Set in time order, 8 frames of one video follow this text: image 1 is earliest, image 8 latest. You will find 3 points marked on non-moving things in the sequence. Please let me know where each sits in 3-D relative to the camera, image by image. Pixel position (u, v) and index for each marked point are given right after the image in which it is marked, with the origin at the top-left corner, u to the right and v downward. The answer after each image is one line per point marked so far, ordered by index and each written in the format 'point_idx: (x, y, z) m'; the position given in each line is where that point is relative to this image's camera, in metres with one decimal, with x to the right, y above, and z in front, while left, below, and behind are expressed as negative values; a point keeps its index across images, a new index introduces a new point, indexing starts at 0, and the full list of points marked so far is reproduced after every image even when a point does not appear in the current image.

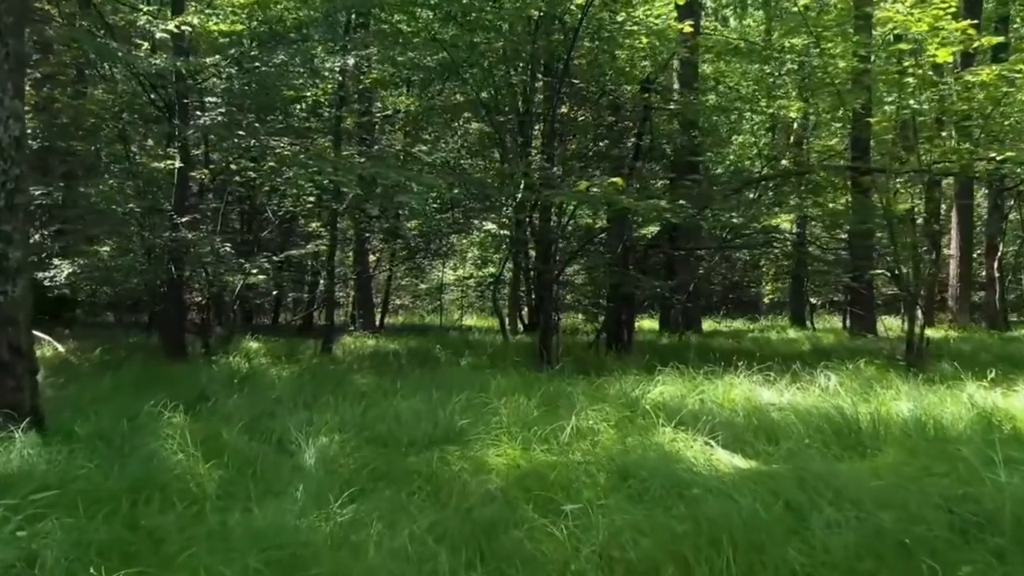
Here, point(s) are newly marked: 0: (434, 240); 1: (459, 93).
0: (-0.9, +0.6, +10.5) m
1: (-0.6, +2.1, +9.4) m
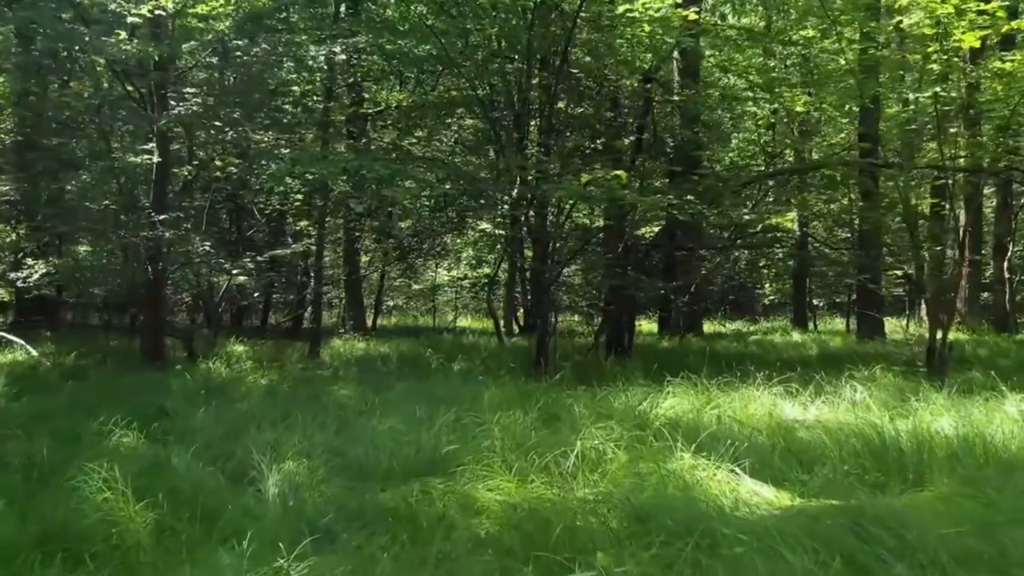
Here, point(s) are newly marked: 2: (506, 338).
0: (-1.0, +0.6, +10.1) m
1: (-0.6, +2.1, +9.0) m
2: (-0.1, -0.7, +12.3) m
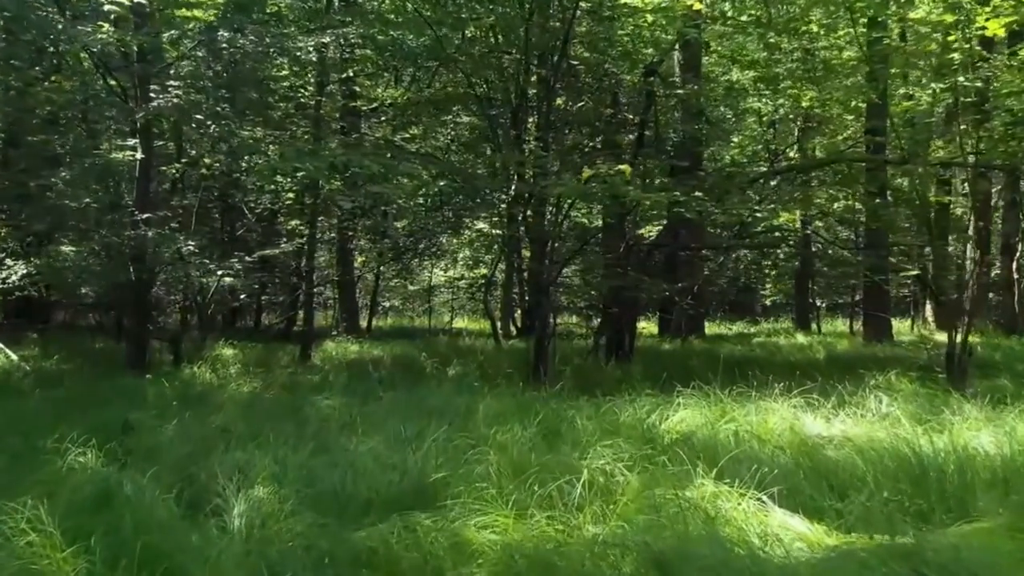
0: (-1.0, +0.6, +9.8) m
1: (-0.6, +2.1, +8.6) m
2: (-0.1, -0.7, +12.0) m
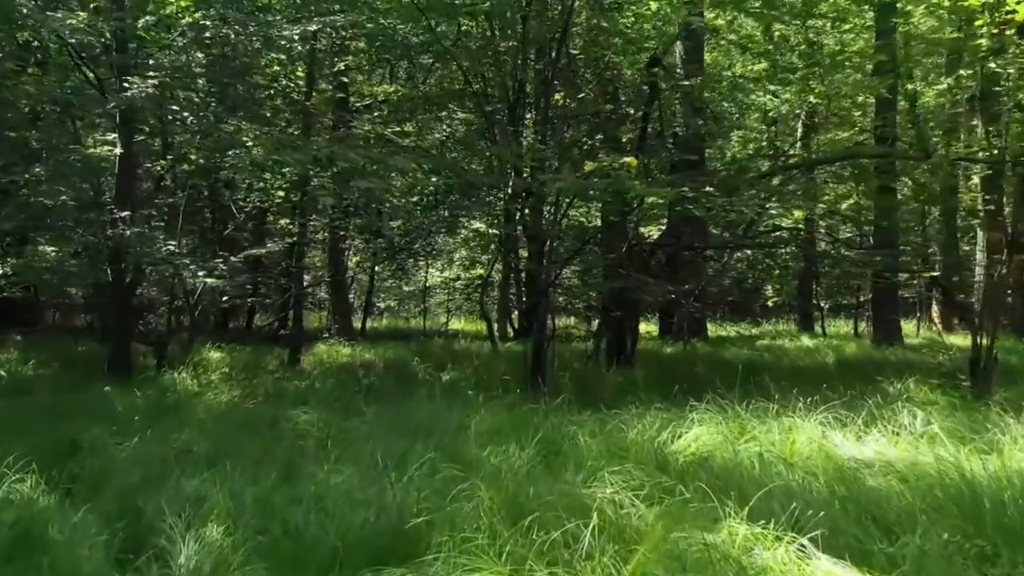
0: (-1.0, +0.5, +9.4) m
1: (-0.7, +2.0, +8.3) m
2: (-0.2, -0.8, +11.7) m
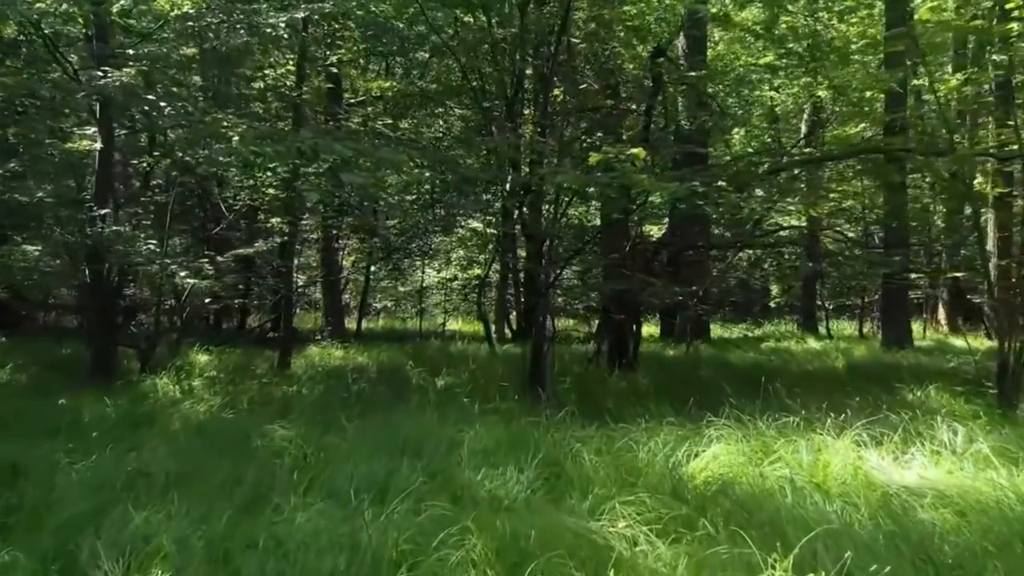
0: (-1.1, +0.5, +9.0) m
1: (-0.7, +2.0, +7.9) m
2: (-0.2, -0.8, +11.3) m
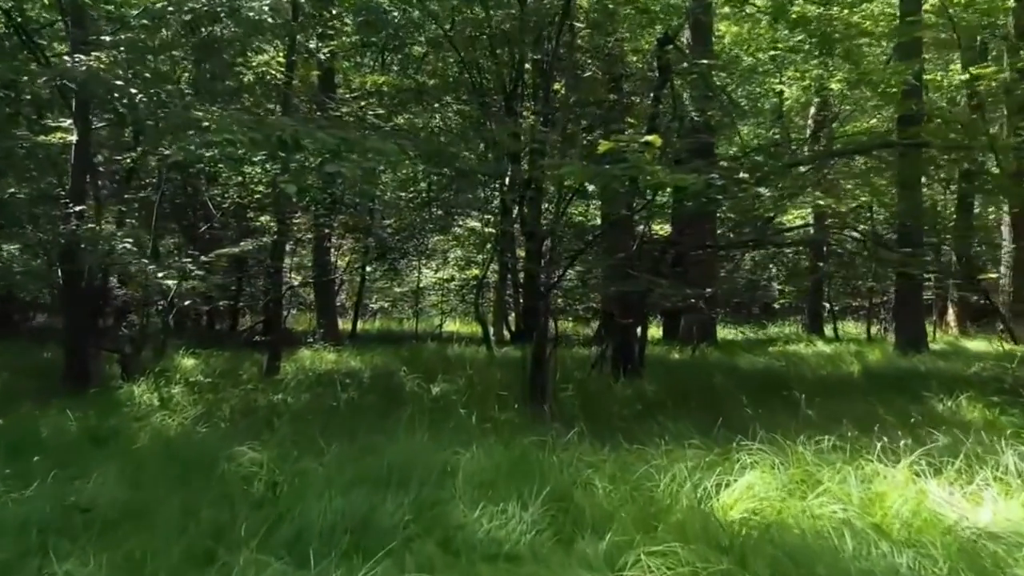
0: (-1.1, +0.5, +8.6) m
1: (-0.7, +2.0, +7.5) m
2: (-0.2, -0.8, +10.9) m
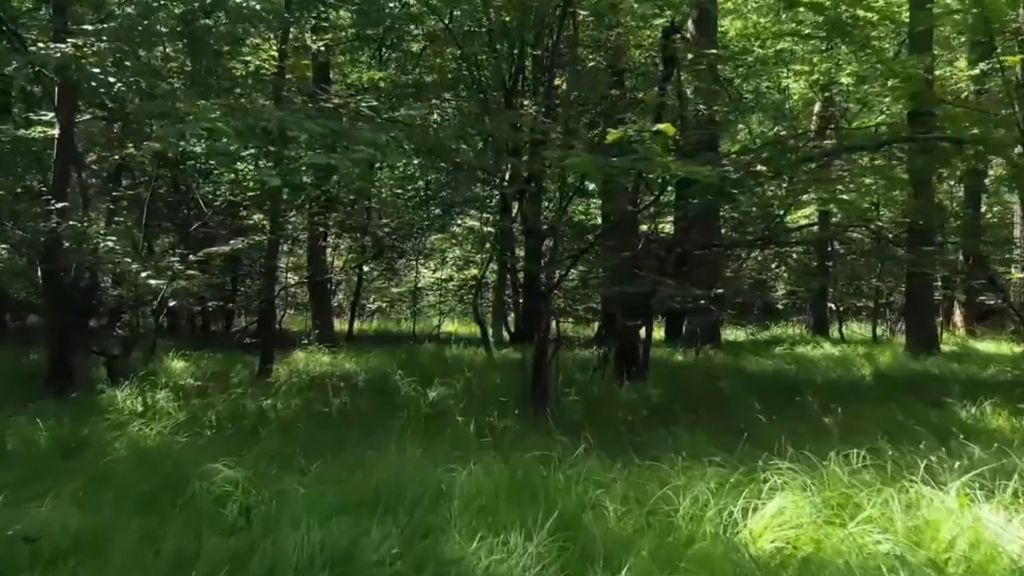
0: (-1.1, +0.5, +8.4) m
1: (-0.7, +2.0, +7.2) m
2: (-0.2, -0.8, +10.6) m
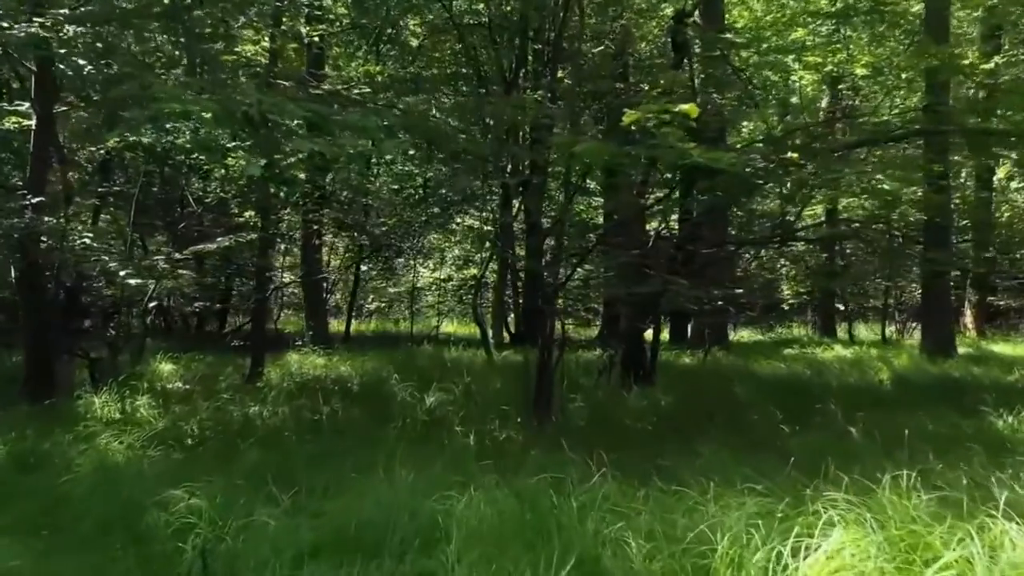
0: (-1.1, +0.5, +8.0) m
1: (-0.7, +2.0, +6.9) m
2: (-0.2, -0.8, +10.3) m
